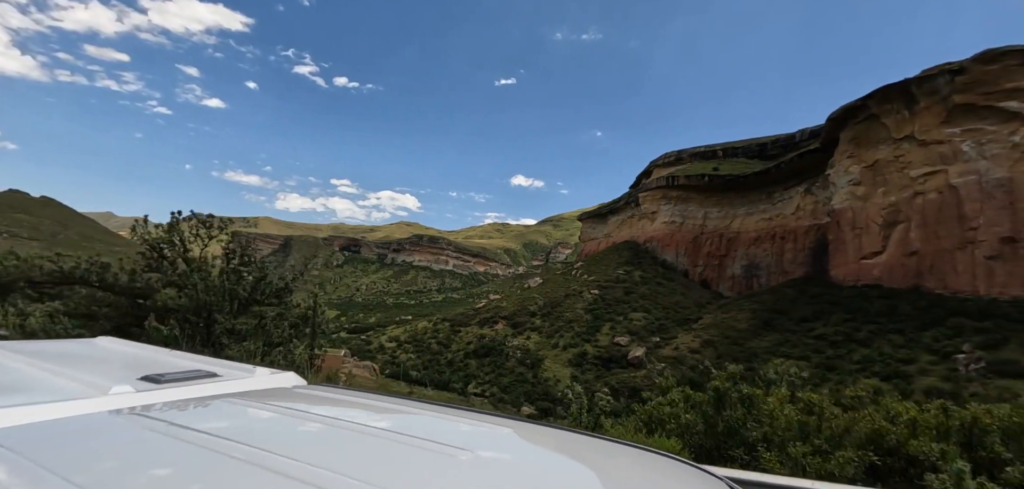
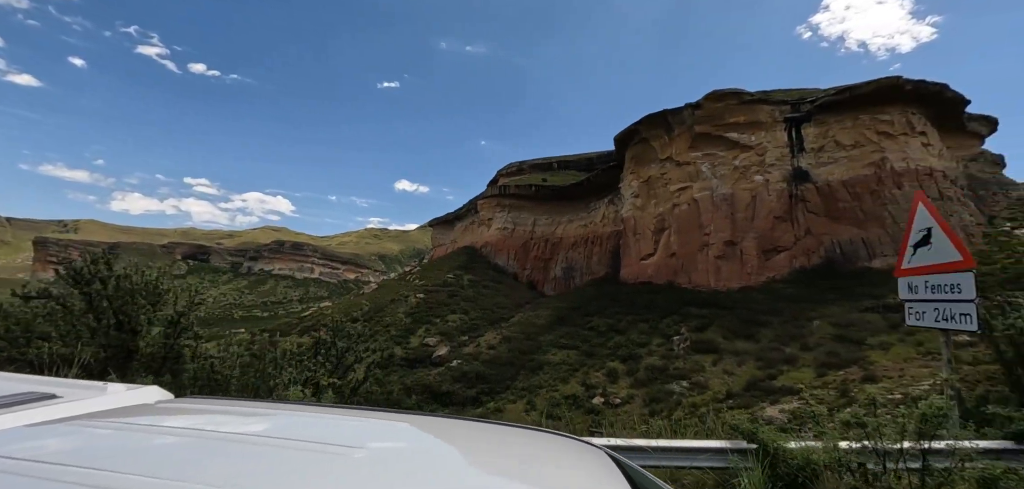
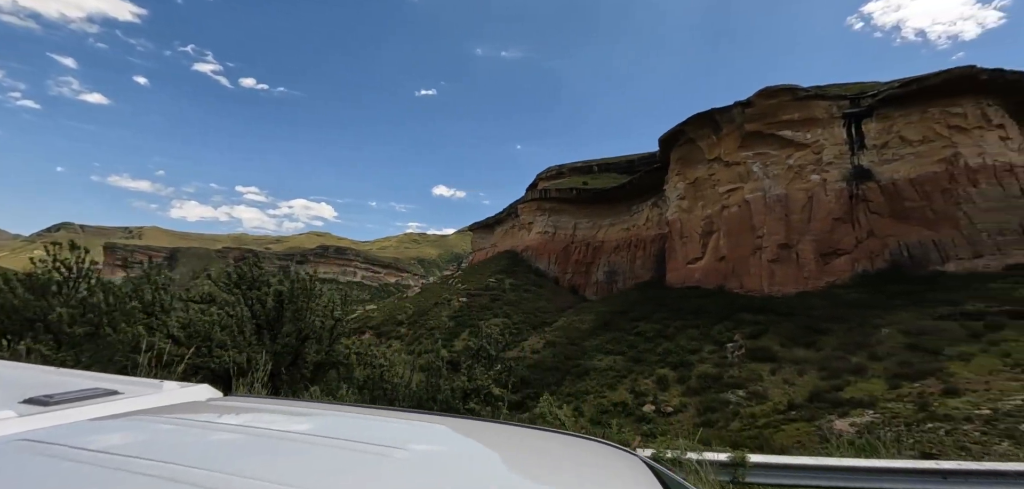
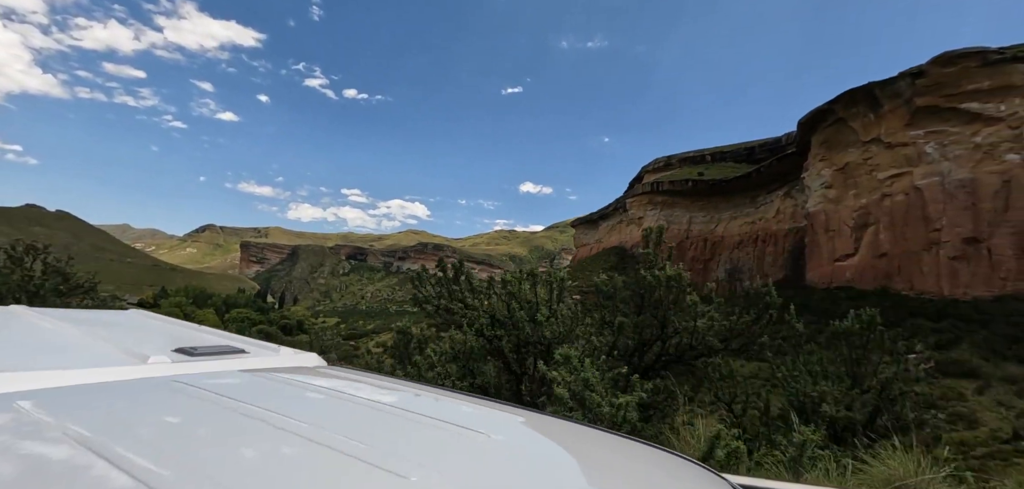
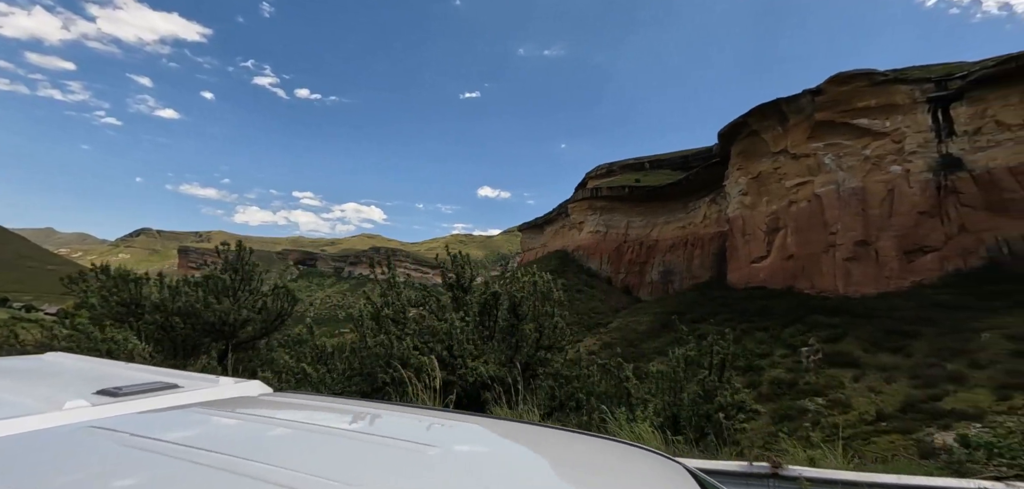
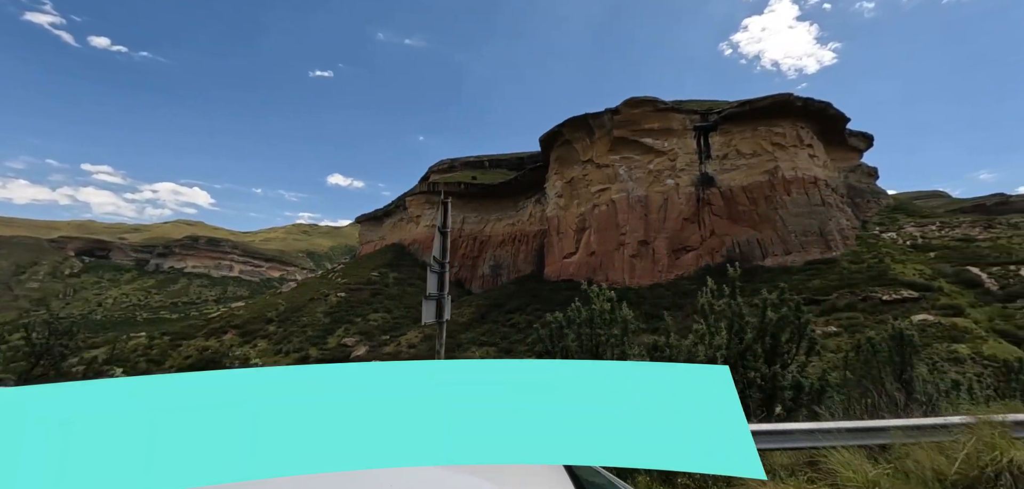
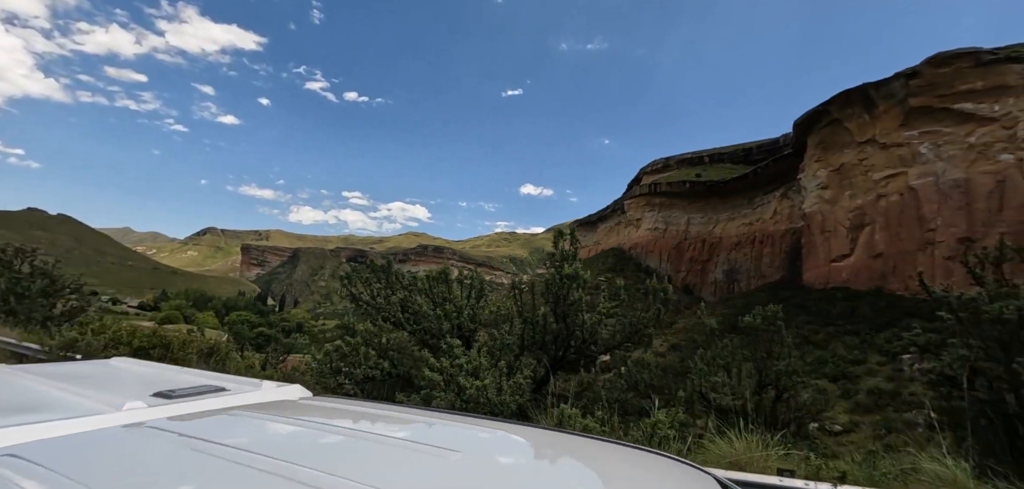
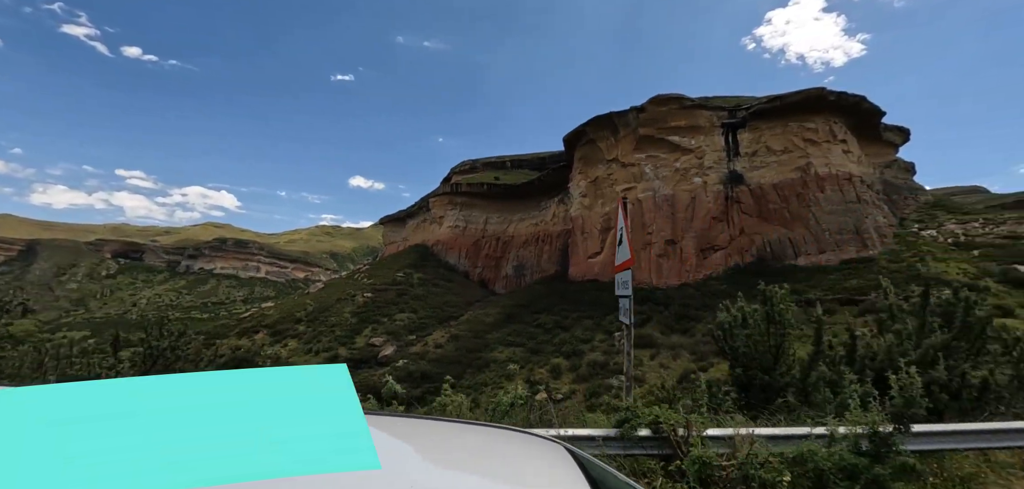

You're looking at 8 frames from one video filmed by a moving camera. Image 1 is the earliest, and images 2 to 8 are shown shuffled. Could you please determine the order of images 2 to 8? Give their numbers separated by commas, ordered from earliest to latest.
4, 7, 5, 3, 2, 8, 6
